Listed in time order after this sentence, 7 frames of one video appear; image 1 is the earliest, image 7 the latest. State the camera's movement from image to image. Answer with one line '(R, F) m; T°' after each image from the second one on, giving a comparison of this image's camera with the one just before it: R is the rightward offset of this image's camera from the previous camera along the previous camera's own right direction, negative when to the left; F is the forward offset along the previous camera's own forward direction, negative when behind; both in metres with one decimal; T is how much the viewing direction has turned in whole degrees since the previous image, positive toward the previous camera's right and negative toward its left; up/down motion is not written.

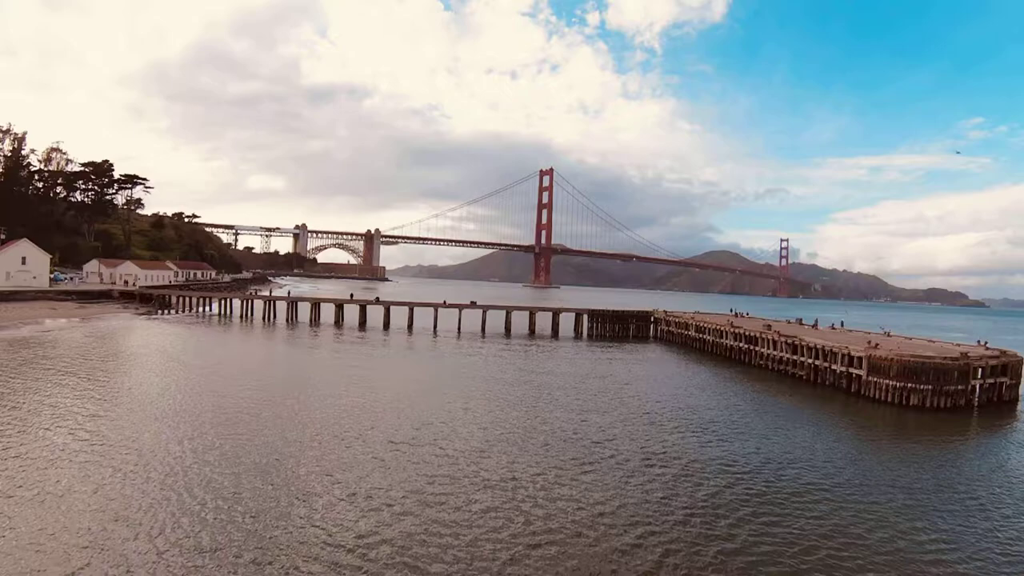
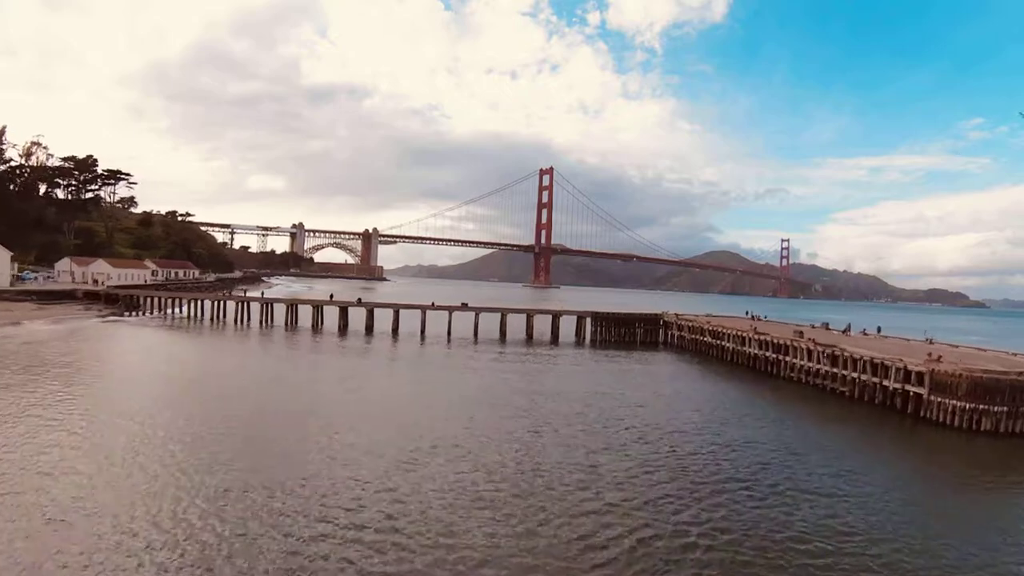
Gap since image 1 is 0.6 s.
(+0.4, +4.8) m; 0°
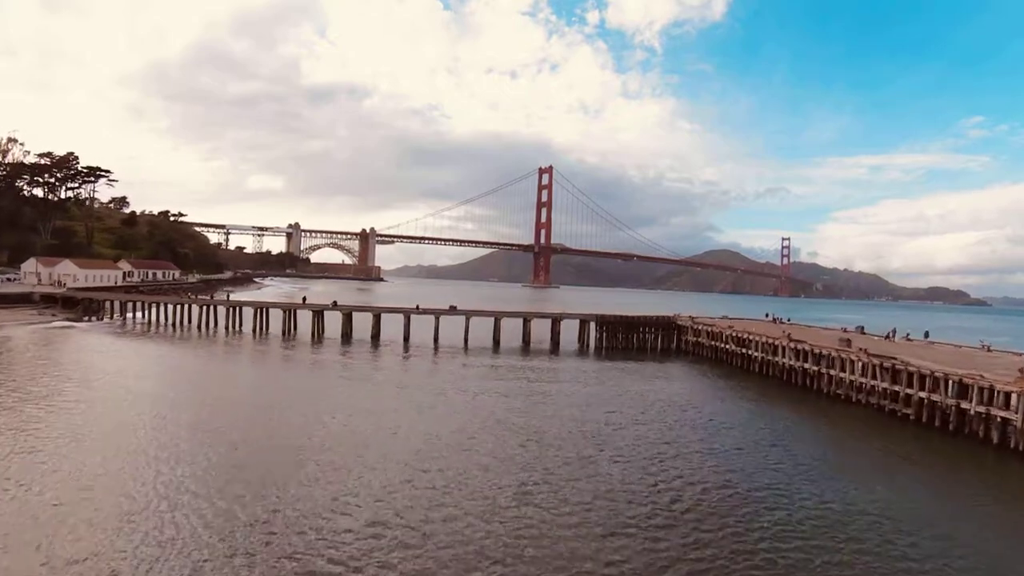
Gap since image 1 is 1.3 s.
(+0.4, +5.0) m; 0°
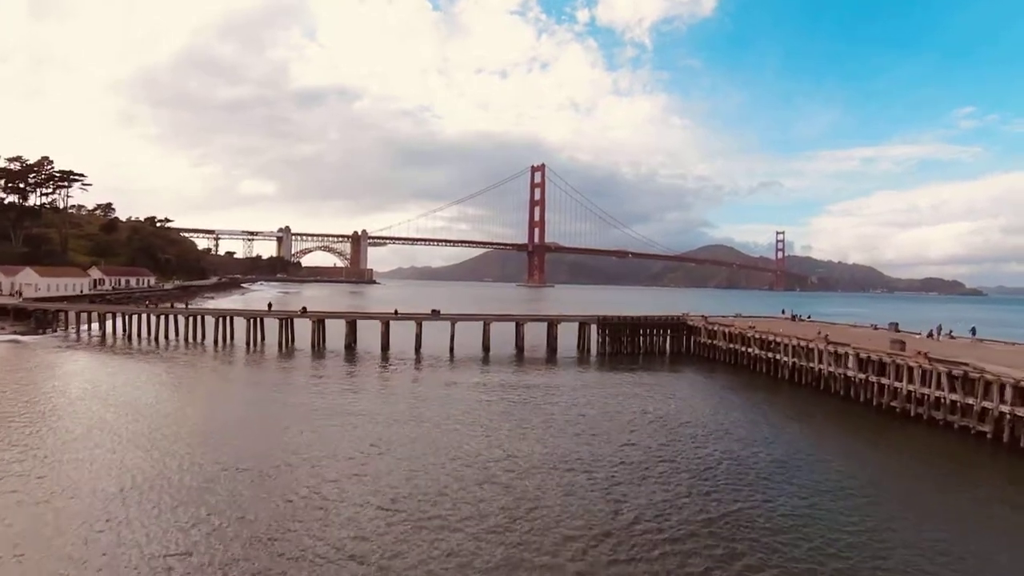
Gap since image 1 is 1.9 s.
(+0.3, +4.3) m; 0°
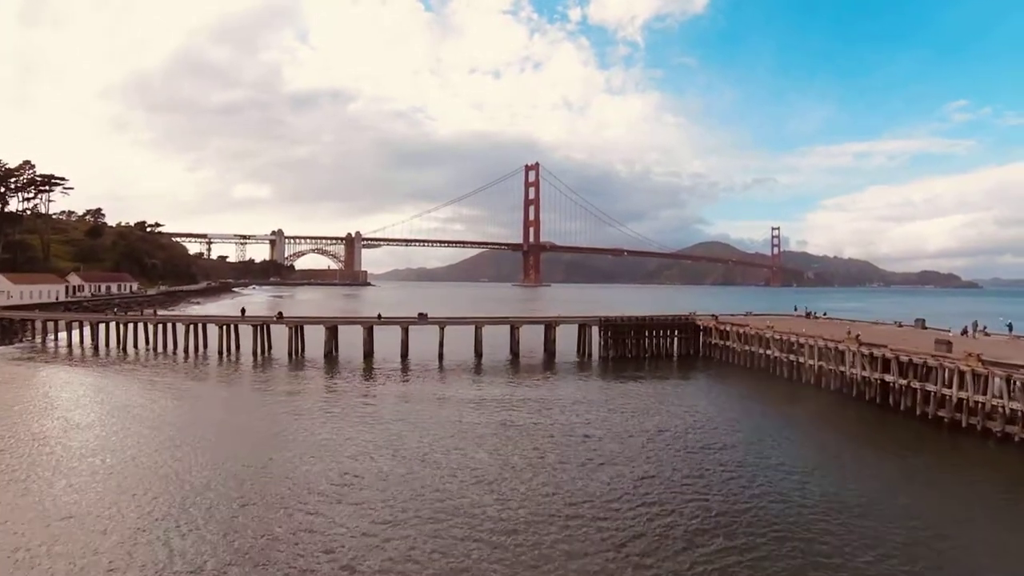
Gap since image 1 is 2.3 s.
(+0.1, +2.7) m; 0°
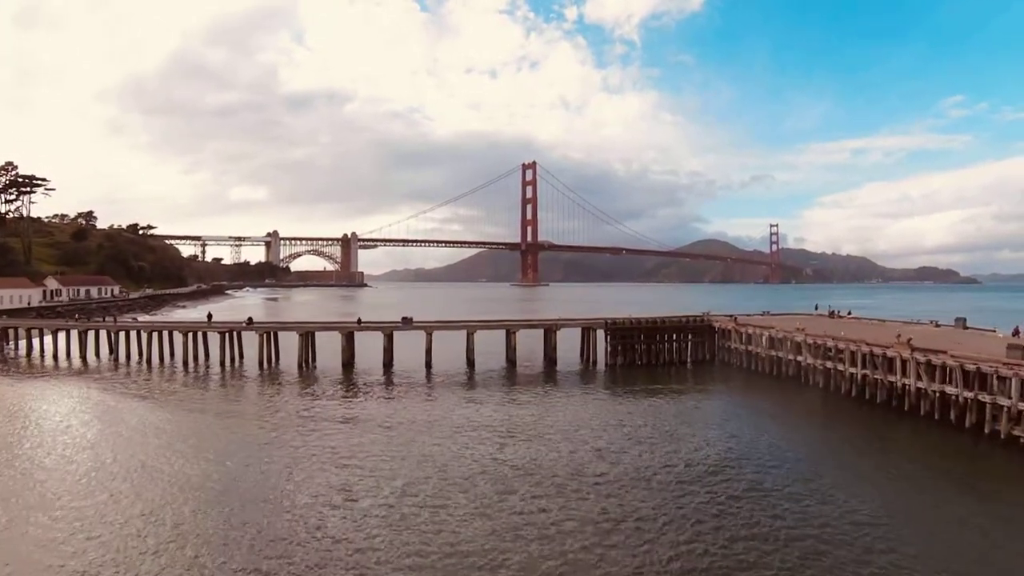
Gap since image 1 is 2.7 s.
(+0.1, +3.2) m; 0°
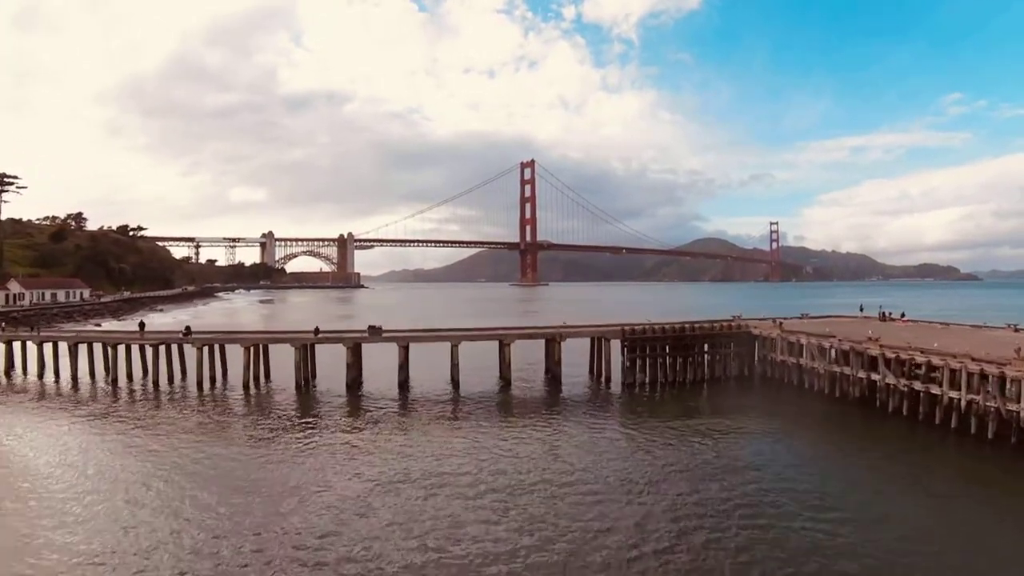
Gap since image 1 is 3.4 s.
(+0.2, +5.2) m; 0°
